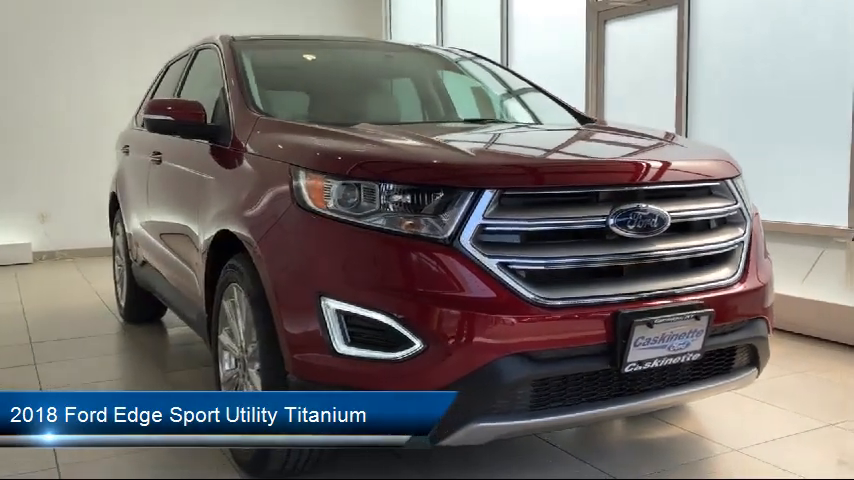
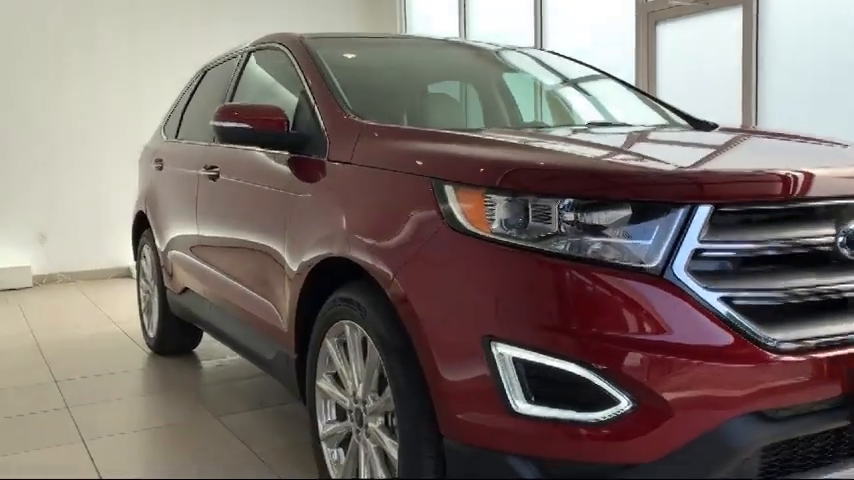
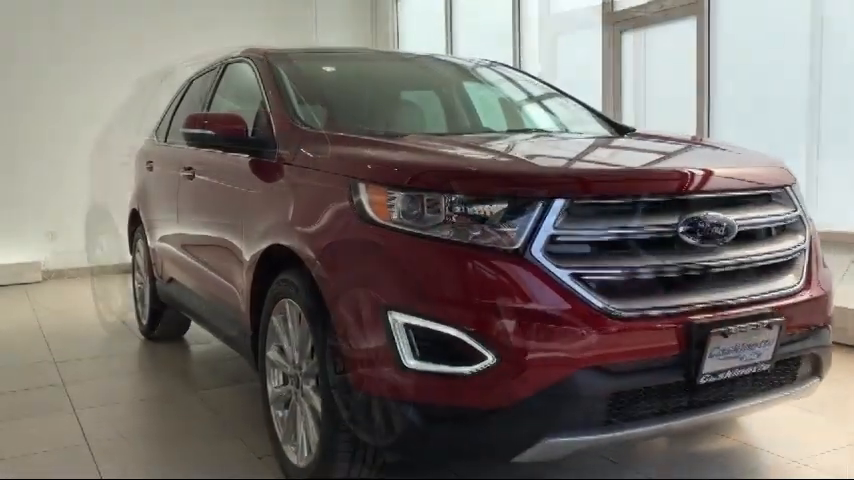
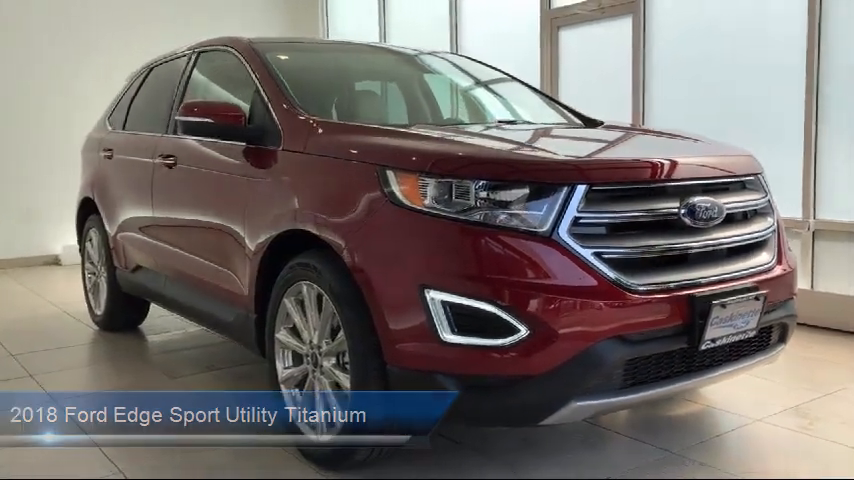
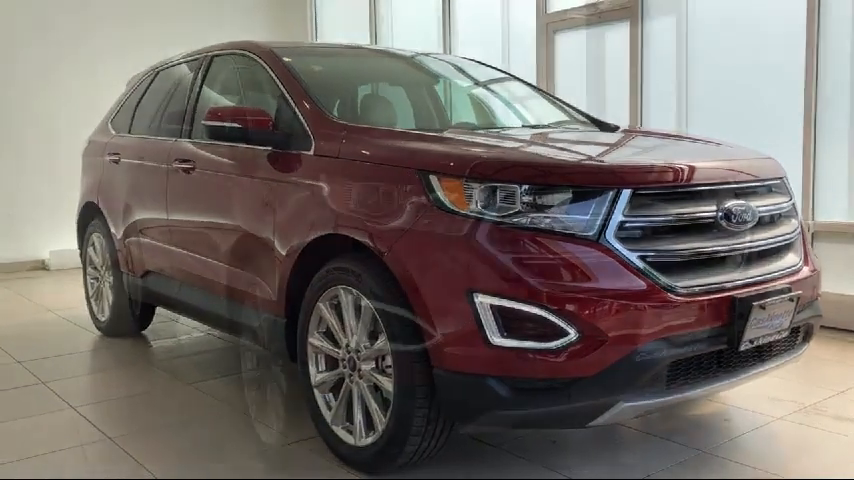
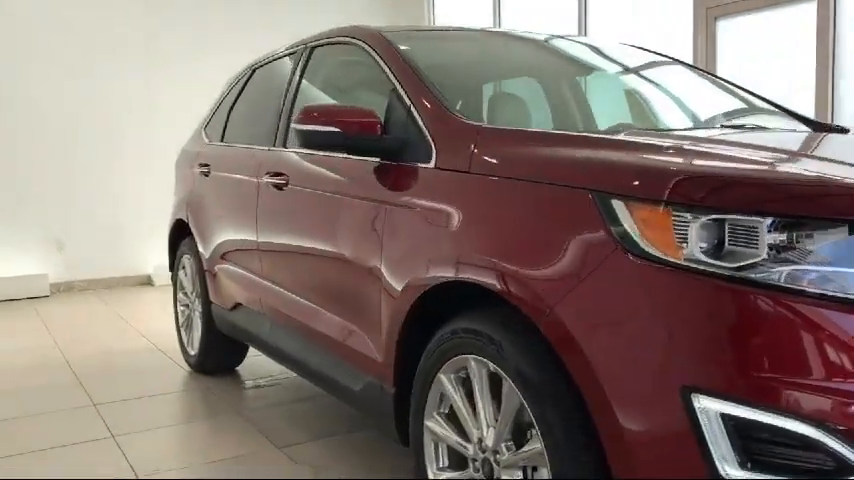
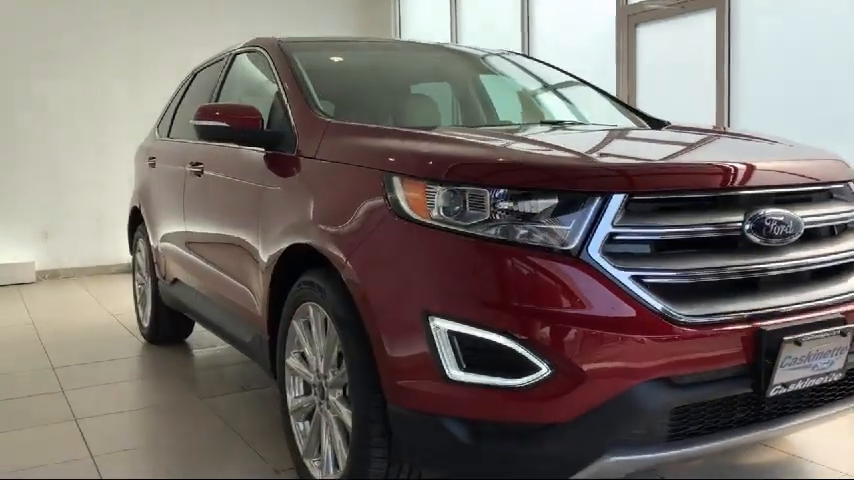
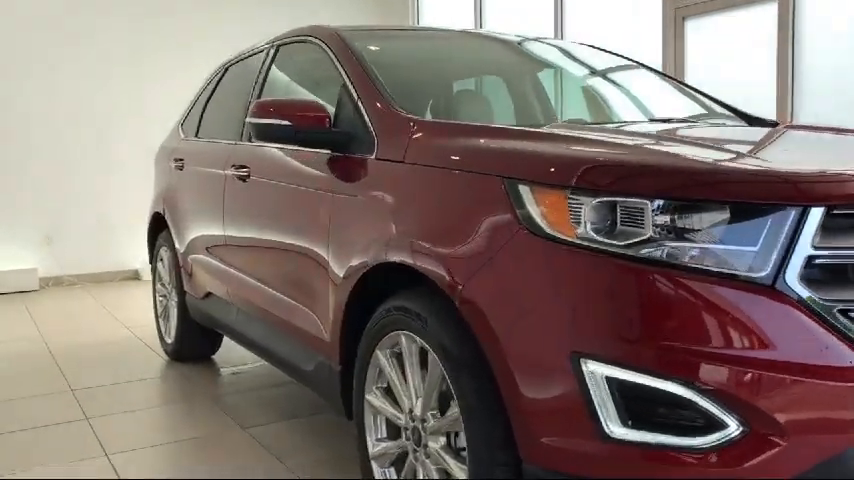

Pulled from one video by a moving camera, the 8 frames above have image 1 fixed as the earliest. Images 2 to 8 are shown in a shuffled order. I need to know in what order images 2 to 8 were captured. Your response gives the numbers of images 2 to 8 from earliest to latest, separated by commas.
4, 5, 3, 7, 2, 8, 6
